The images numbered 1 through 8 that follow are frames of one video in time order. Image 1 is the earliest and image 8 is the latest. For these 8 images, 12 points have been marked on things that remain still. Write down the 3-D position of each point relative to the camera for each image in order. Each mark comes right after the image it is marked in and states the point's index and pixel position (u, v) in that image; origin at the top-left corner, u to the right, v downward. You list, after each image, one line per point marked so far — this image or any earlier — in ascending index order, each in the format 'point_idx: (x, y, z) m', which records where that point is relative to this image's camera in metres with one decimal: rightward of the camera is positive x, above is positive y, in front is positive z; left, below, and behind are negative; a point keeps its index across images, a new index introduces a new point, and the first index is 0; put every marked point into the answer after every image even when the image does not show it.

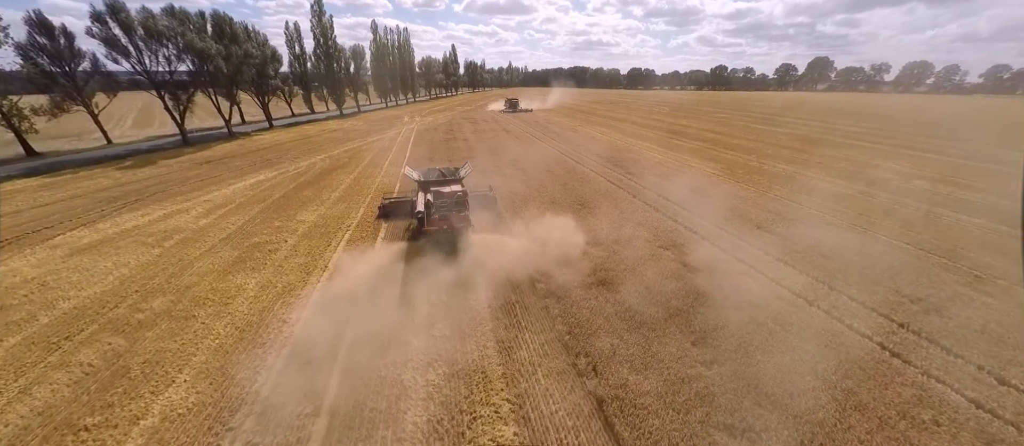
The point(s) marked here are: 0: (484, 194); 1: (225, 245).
0: (-1.7, +1.8, +16.0) m
1: (-9.6, -0.7, +10.6) m
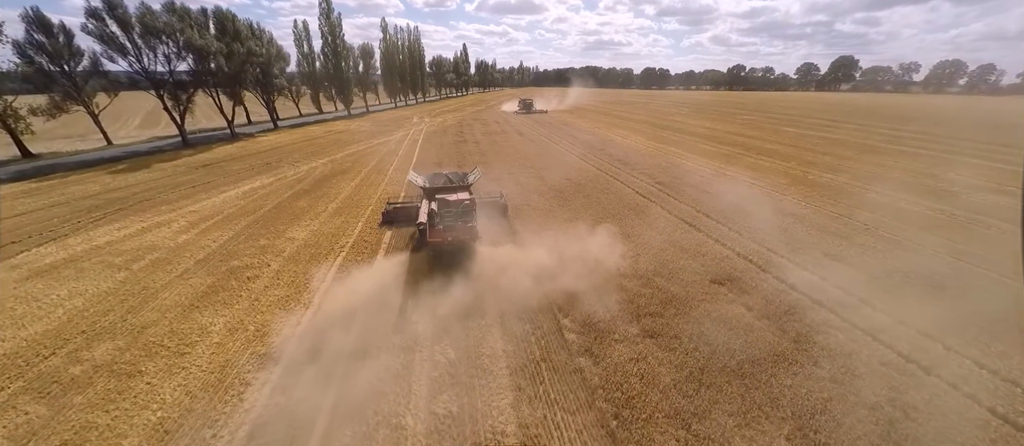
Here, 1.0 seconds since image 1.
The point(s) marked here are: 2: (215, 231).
0: (-1.0, +1.1, +14.4) m
1: (-9.0, -1.3, +9.2) m
2: (-10.7, -0.3, +11.5) m
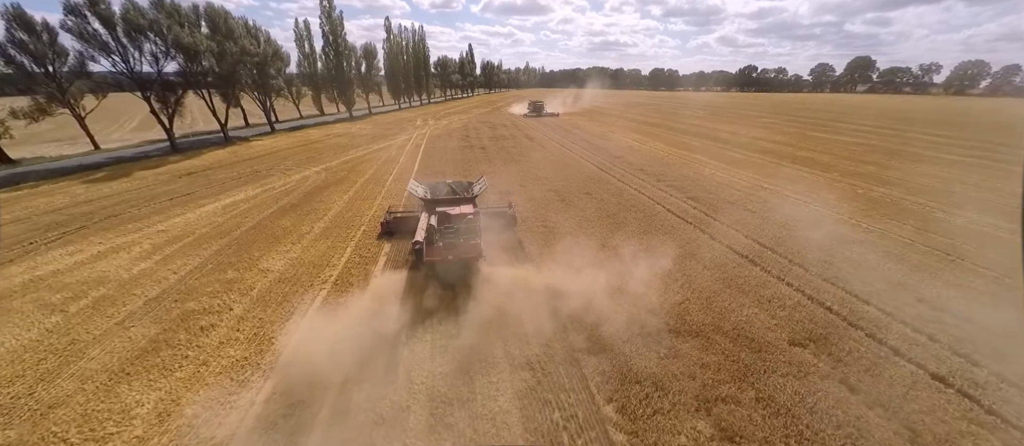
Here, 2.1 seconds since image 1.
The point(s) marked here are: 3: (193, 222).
0: (-0.5, +0.2, +12.6) m
1: (-8.6, -2.1, +7.5) m
2: (-10.3, -1.1, +9.8) m
3: (-12.4, 0.0, +12.3) m
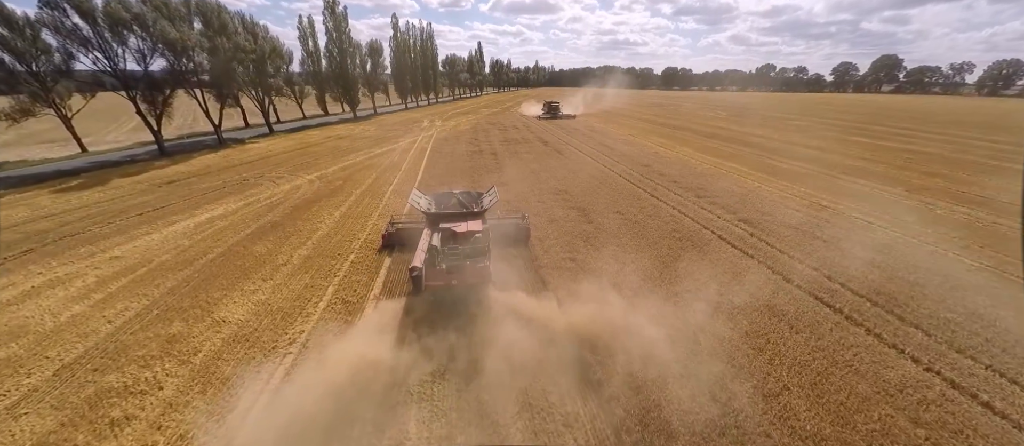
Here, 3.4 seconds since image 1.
0: (+0.1, -0.7, +10.6) m
1: (-8.1, -3.0, +5.6) m
2: (-9.8, -1.9, +8.0) m
3: (-11.8, -0.8, +10.5) m
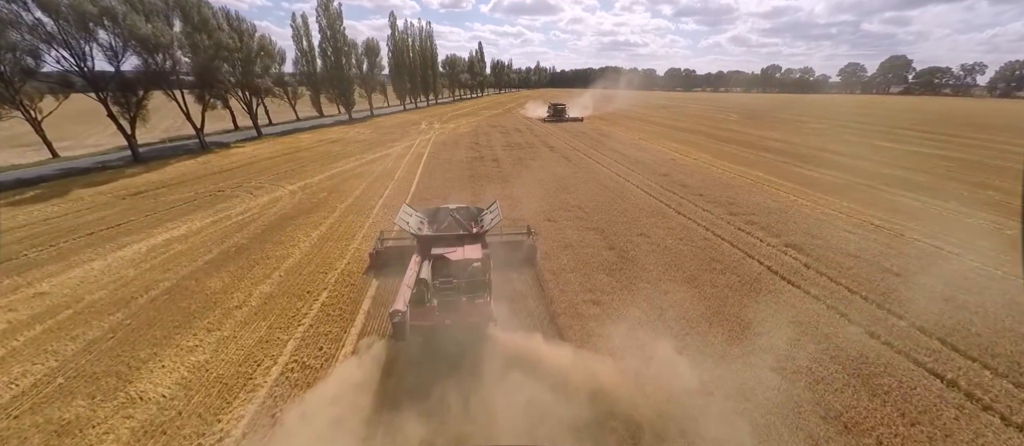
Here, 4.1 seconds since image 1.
0: (+0.3, -1.5, +8.8) m
1: (-8.0, -3.7, +3.9) m
2: (-9.6, -2.6, +6.3) m
3: (-11.6, -1.5, +8.8) m
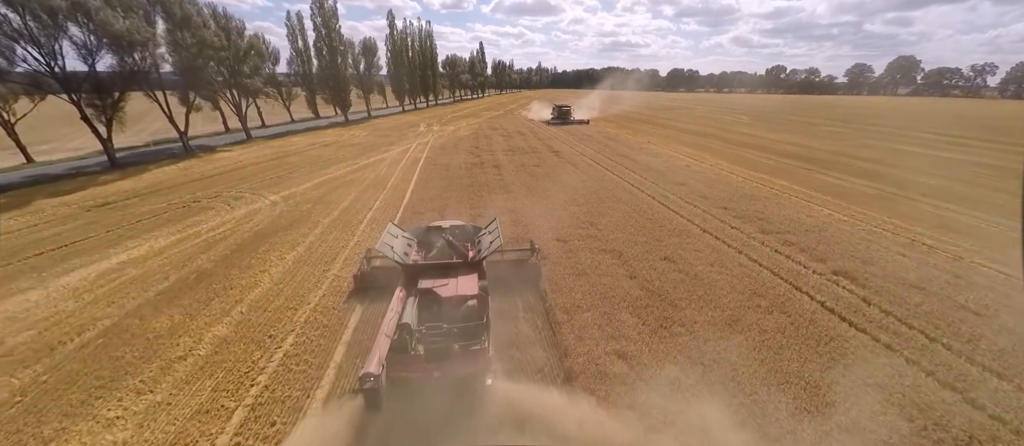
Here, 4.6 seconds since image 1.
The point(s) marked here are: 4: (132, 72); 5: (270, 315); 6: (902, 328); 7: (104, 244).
0: (+0.4, -2.1, +7.5) m
1: (-7.9, -4.3, +2.6) m
2: (-9.5, -3.2, +4.9) m
3: (-11.5, -2.1, +7.5) m
4: (-22.0, +8.7, +18.3) m
5: (-5.4, -2.1, +7.1) m
6: (+8.1, -2.2, +6.6) m
7: (-13.5, -0.7, +10.6) m
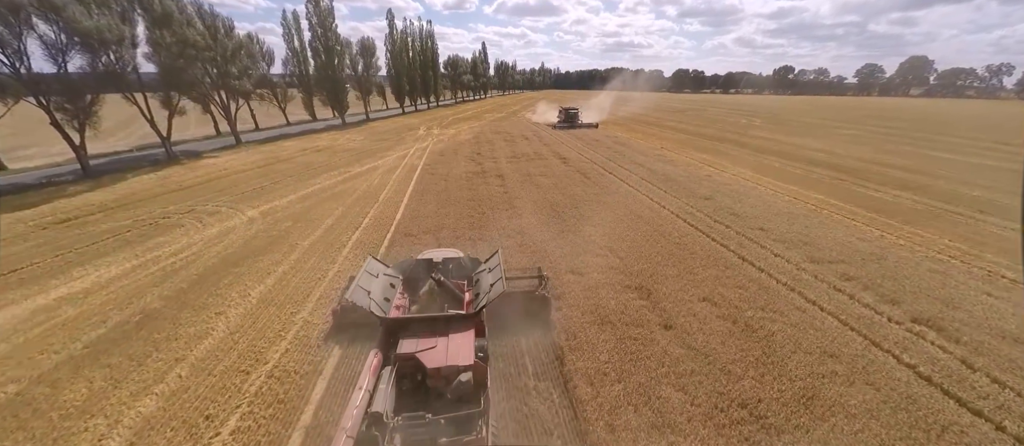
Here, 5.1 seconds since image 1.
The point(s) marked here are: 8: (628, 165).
0: (+0.6, -2.8, +6.0) m
1: (-7.8, -5.0, +1.1) m
2: (-9.4, -4.0, +3.5) m
3: (-11.4, -2.8, +6.1) m
4: (-21.7, +8.0, +17.0) m
5: (-5.3, -2.8, +5.7) m
6: (+8.3, -3.0, +5.1) m
7: (-13.3, -1.4, +9.2) m
8: (+6.6, +3.3, +18.0) m
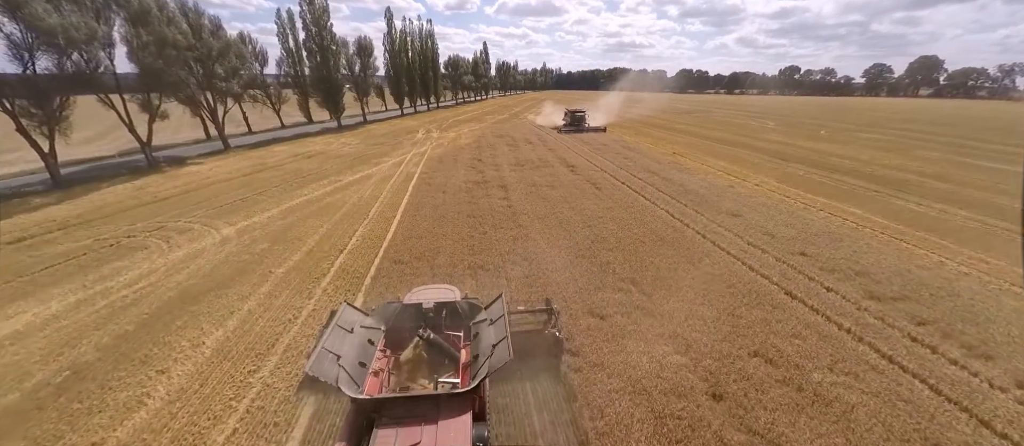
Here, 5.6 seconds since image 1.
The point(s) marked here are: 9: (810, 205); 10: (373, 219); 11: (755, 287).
0: (+0.7, -3.5, +4.7) m
1: (-7.7, -5.7, -0.1) m
2: (-9.2, -4.6, +2.2) m
3: (-11.2, -3.5, +4.8) m
4: (-21.5, +7.4, +15.7) m
5: (-5.1, -3.5, +4.4) m
6: (+8.4, -3.7, +3.7) m
7: (-13.2, -2.1, +7.9) m
8: (+6.8, +2.6, +16.7) m
9: (+12.4, +0.8, +13.1) m
10: (-5.3, +0.1, +12.3) m
11: (+5.9, -1.6, +7.9) m
